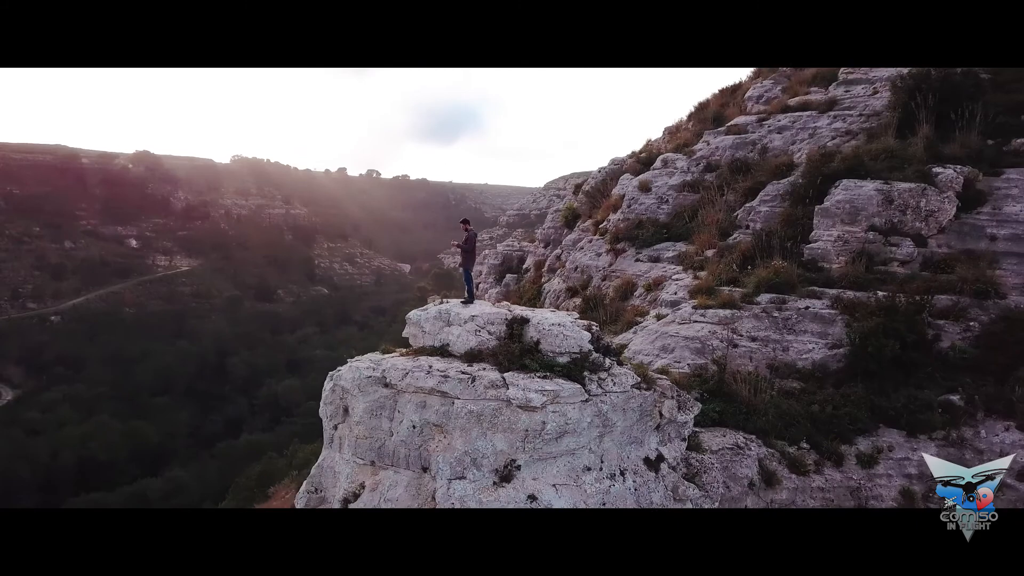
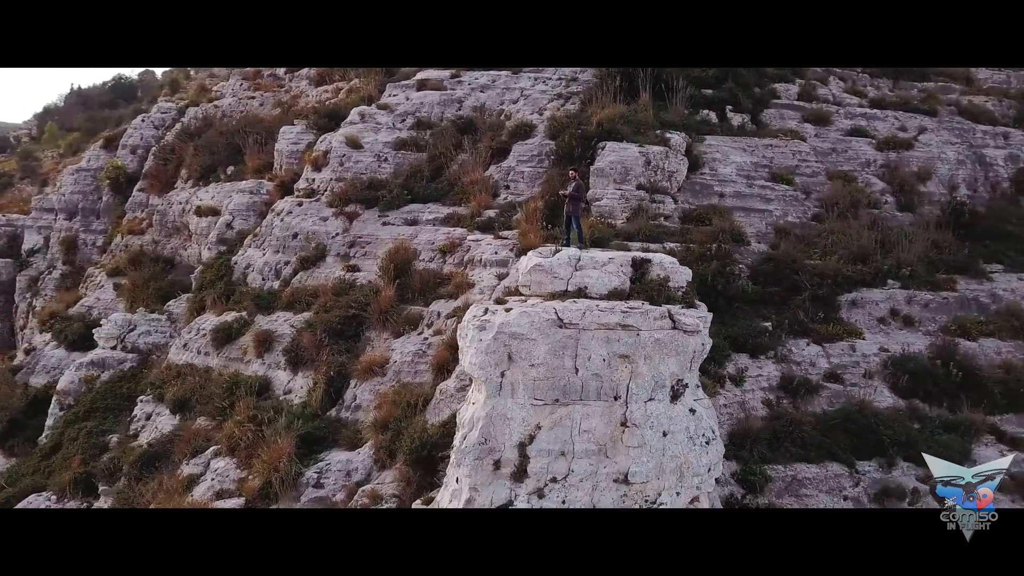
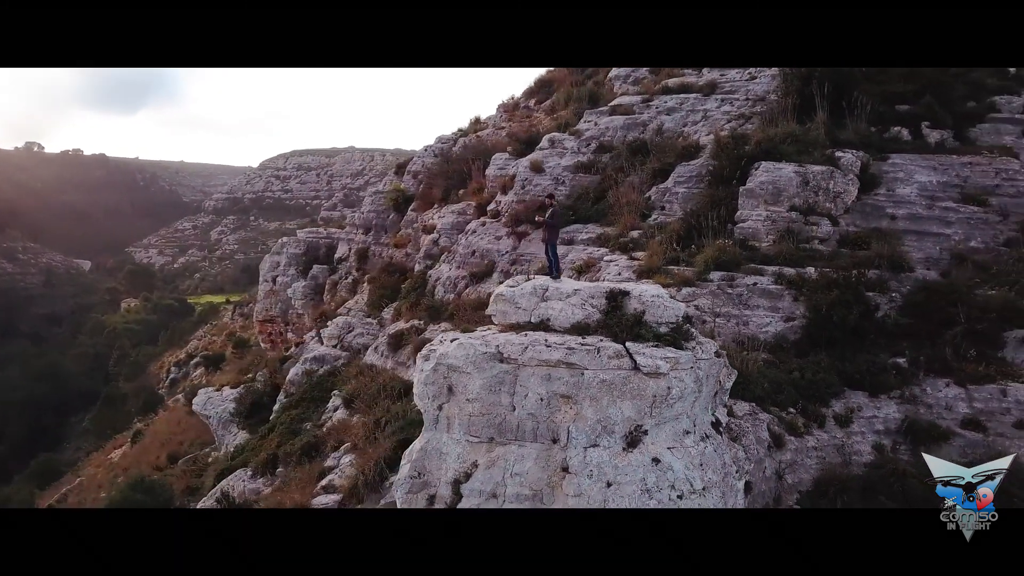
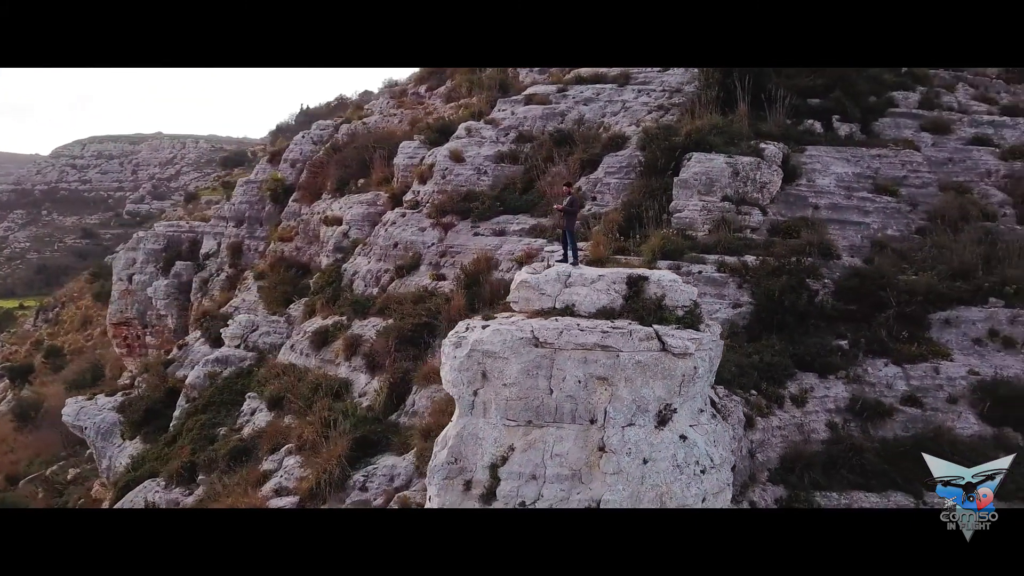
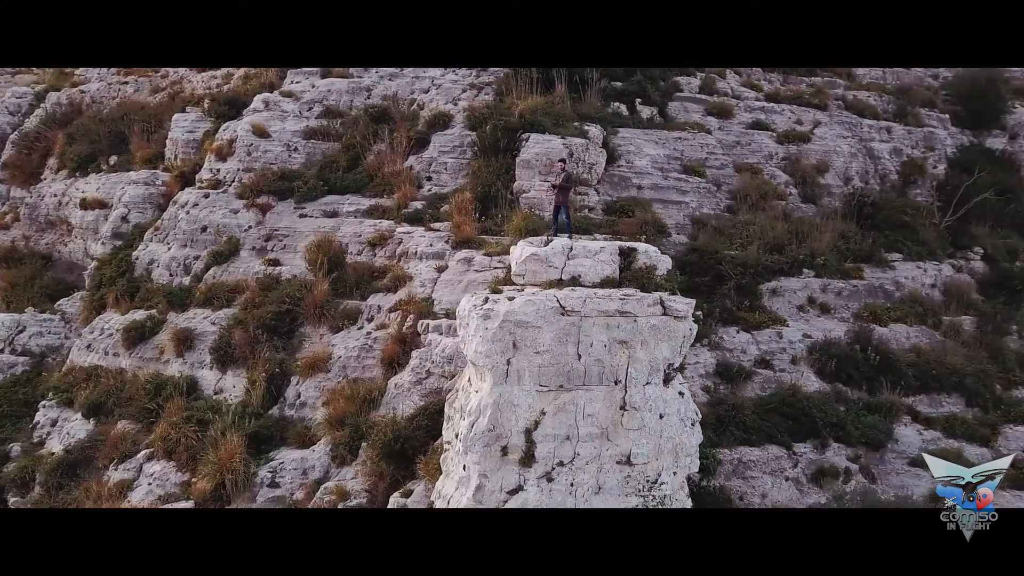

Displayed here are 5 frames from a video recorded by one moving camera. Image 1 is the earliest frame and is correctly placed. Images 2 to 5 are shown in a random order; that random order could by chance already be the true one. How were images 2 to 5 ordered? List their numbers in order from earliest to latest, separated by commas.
3, 4, 2, 5
